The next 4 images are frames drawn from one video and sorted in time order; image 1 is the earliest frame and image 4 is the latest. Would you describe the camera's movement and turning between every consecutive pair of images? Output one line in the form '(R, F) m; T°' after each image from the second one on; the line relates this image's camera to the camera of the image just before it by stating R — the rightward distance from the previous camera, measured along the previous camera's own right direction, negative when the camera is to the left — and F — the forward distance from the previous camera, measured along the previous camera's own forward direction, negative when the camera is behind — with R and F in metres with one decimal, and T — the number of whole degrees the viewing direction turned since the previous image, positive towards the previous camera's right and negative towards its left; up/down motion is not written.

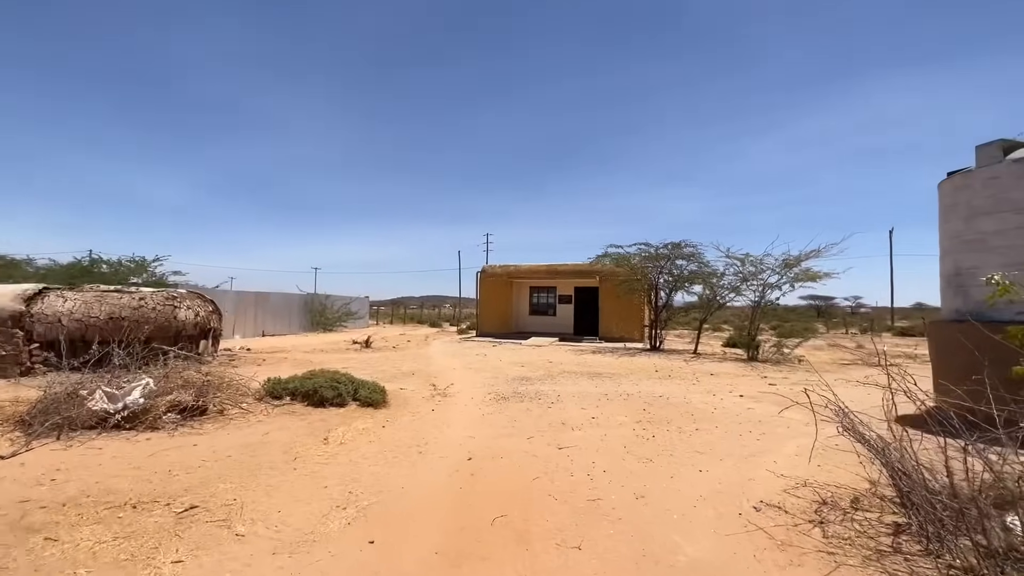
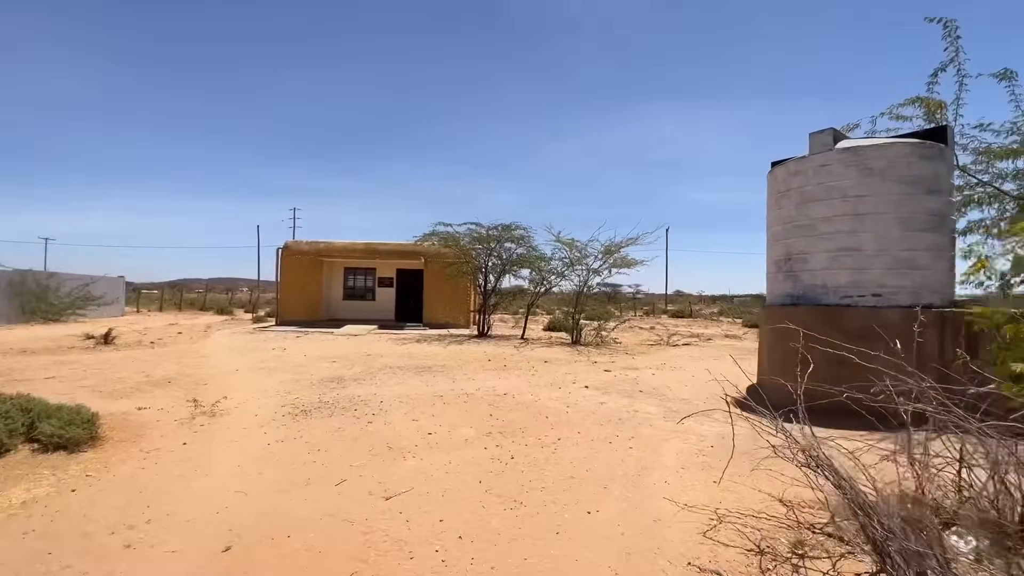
(+0.1, +2.0) m; +22°
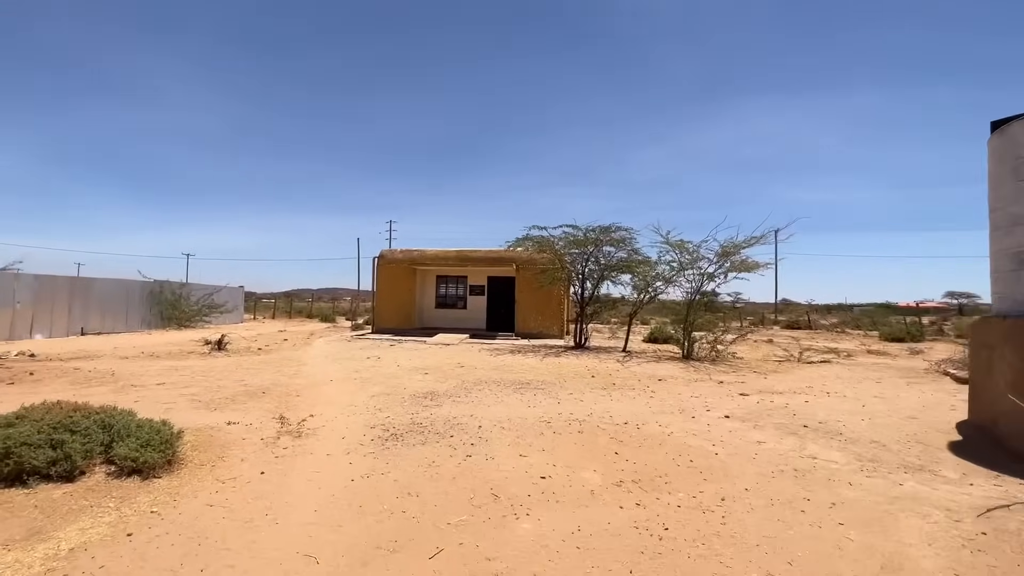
(-0.5, +1.3) m; -10°
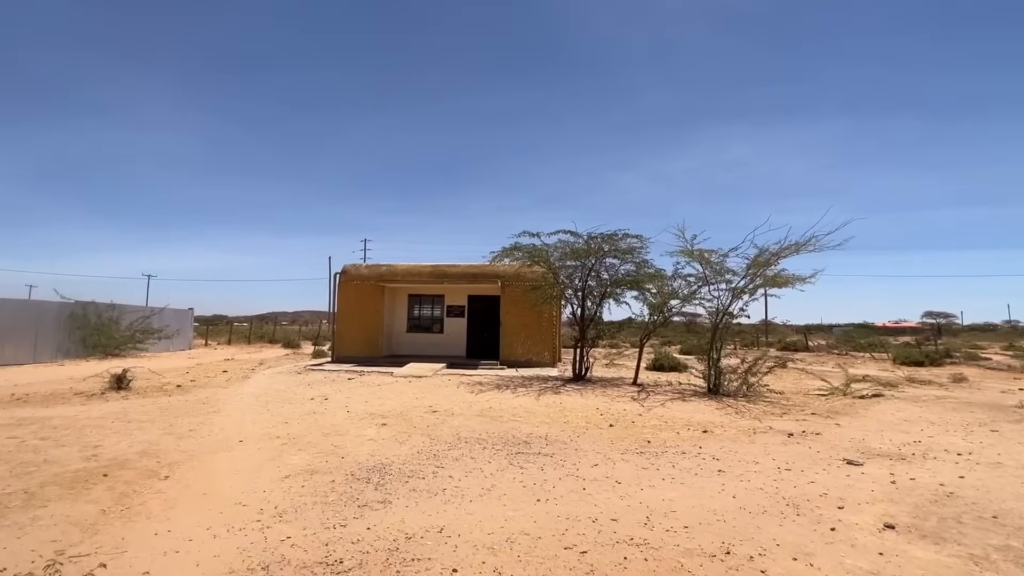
(-0.2, +3.1) m; +2°
